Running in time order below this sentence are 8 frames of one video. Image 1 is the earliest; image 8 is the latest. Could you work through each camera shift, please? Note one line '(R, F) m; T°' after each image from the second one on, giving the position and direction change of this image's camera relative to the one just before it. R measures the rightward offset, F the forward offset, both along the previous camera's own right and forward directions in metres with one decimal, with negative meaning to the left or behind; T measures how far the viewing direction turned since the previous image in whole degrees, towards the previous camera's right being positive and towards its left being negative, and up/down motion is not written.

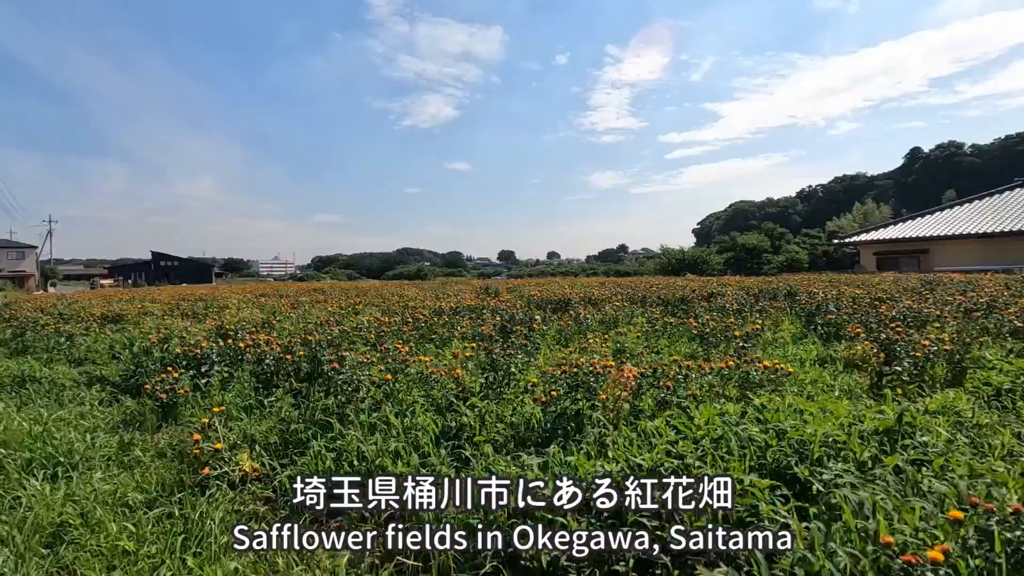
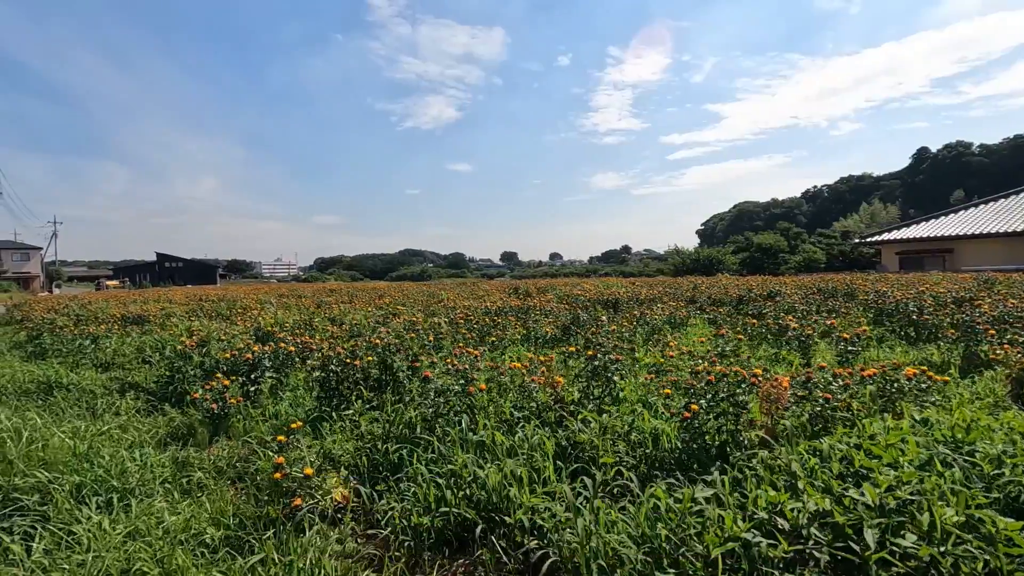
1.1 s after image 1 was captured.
(-0.6, +0.4) m; 0°
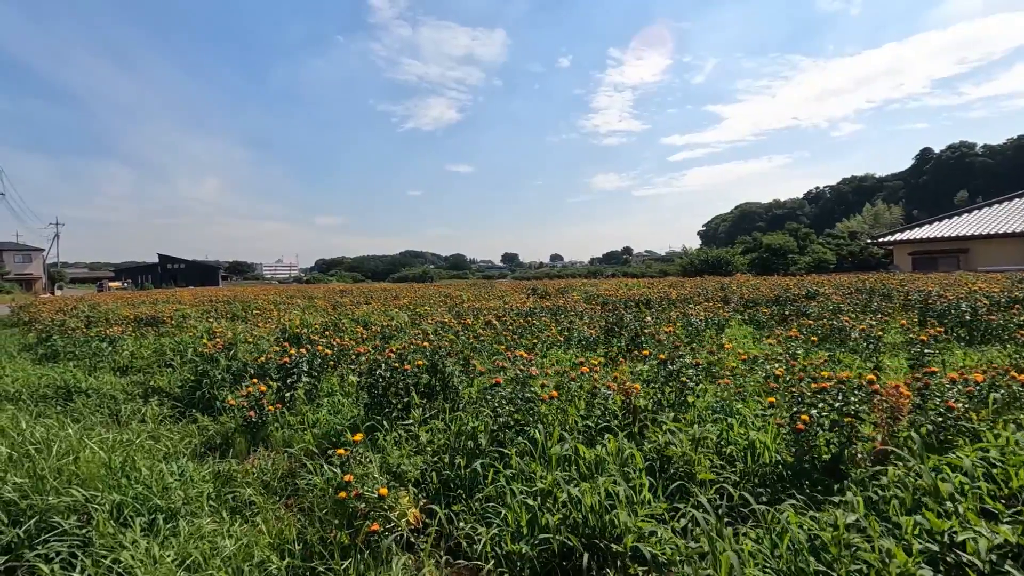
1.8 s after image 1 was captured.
(-0.3, +0.2) m; 0°
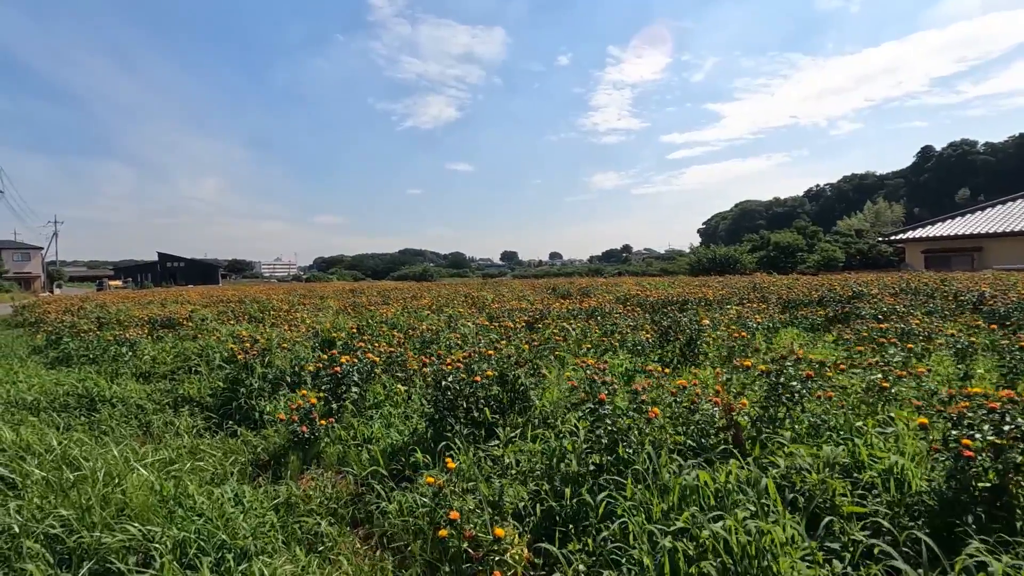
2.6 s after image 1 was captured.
(-0.4, +0.3) m; 0°
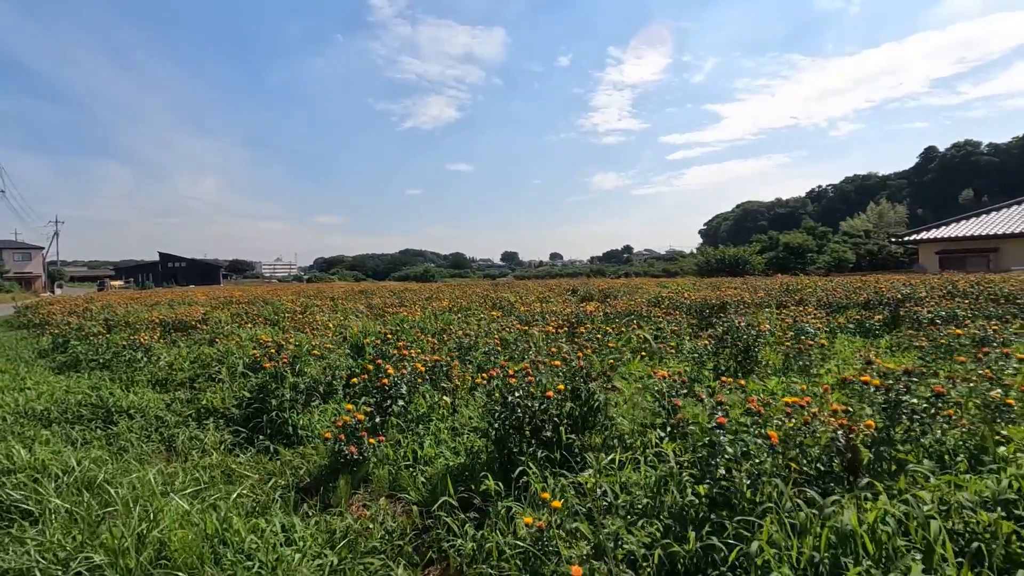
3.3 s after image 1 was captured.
(-0.3, +0.3) m; 0°
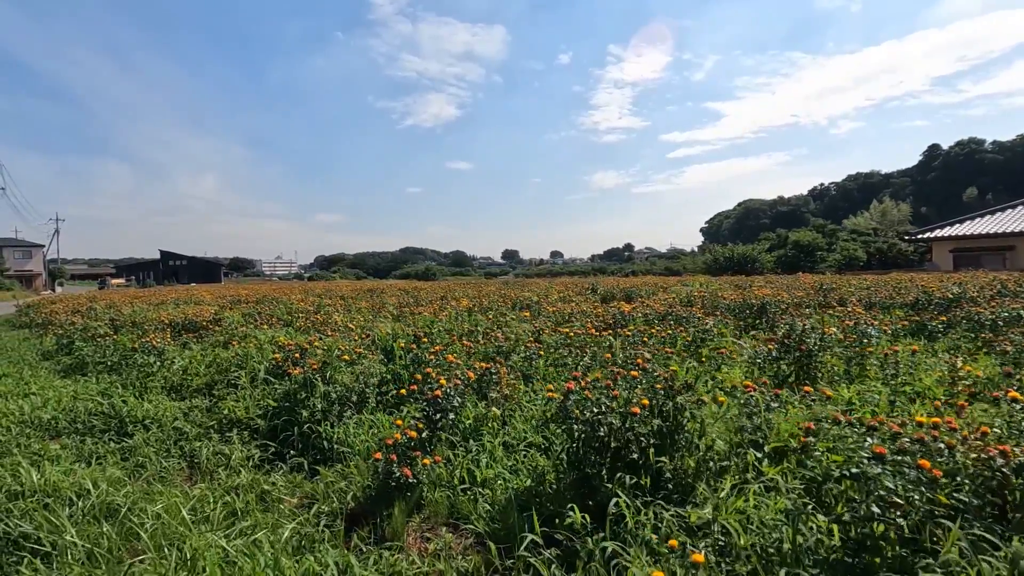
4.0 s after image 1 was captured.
(-0.3, +0.3) m; 0°
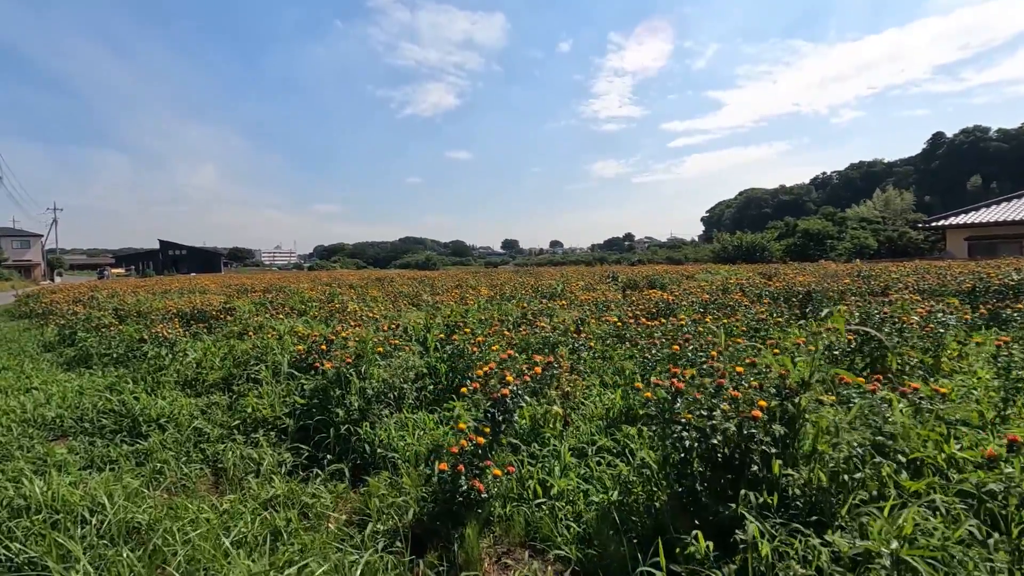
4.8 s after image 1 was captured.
(-0.3, +0.4) m; 0°
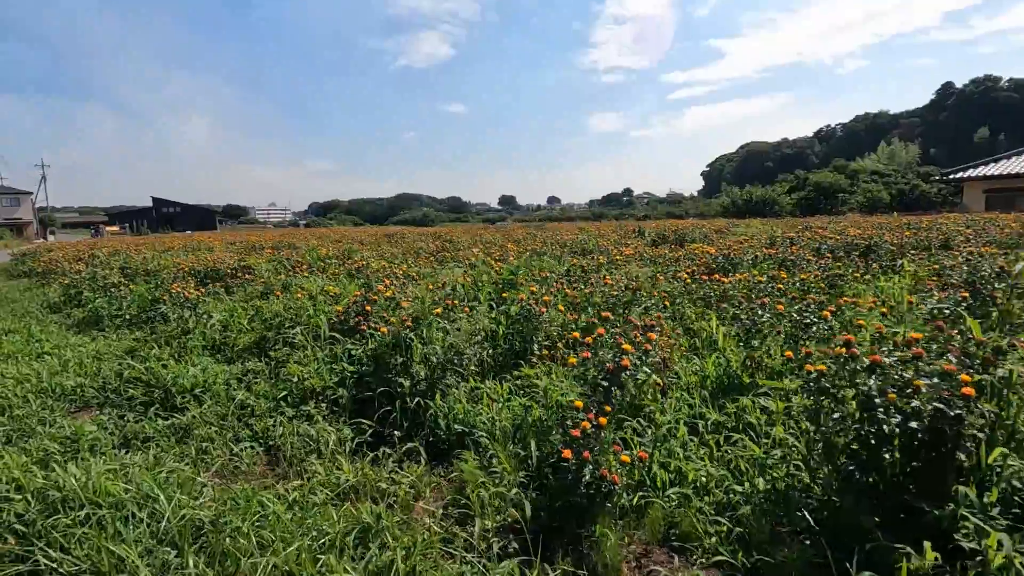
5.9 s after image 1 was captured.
(-0.4, +0.4) m; 0°
